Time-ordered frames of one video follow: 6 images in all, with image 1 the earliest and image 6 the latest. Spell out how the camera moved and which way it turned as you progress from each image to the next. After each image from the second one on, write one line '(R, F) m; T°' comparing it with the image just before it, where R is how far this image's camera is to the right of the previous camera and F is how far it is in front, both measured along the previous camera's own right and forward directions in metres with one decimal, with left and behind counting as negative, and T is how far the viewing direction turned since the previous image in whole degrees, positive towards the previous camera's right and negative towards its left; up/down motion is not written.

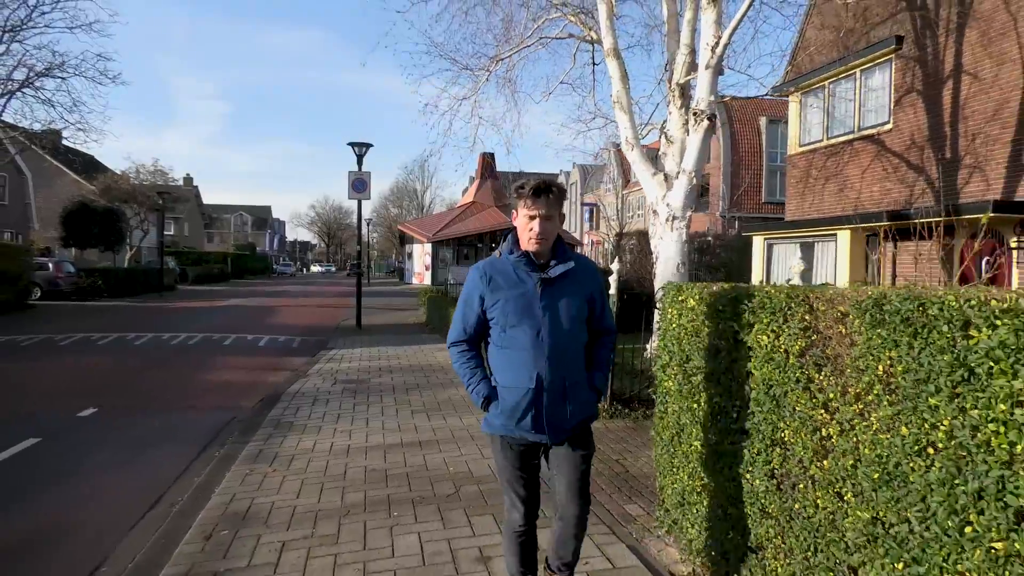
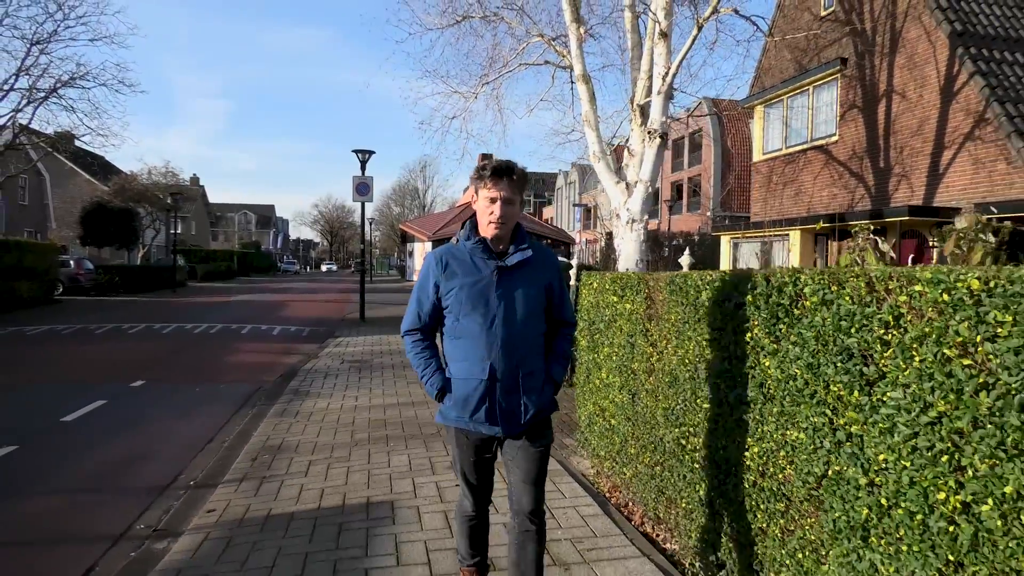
(+0.3, -1.5) m; 0°
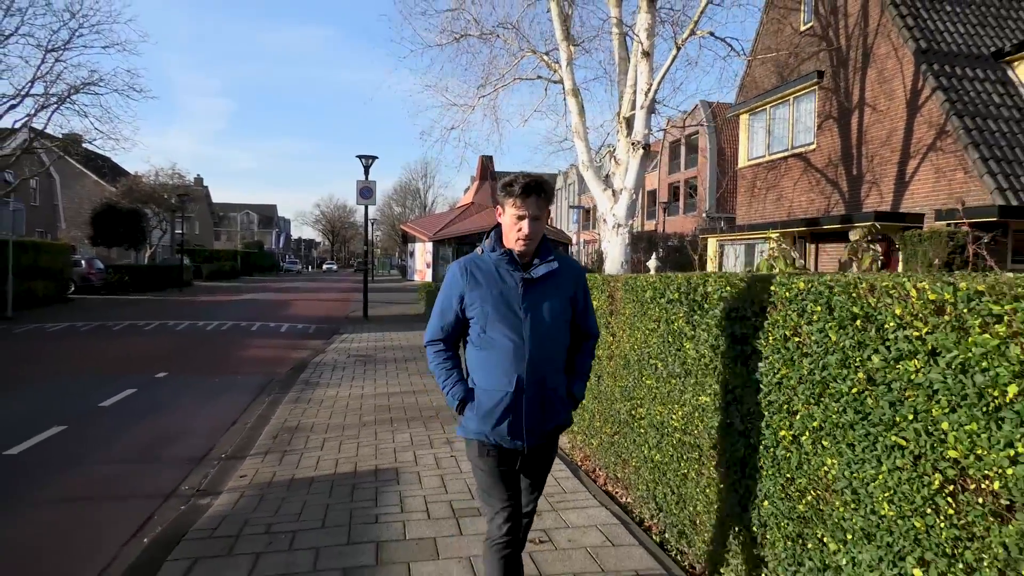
(+0.1, -0.8) m; 0°
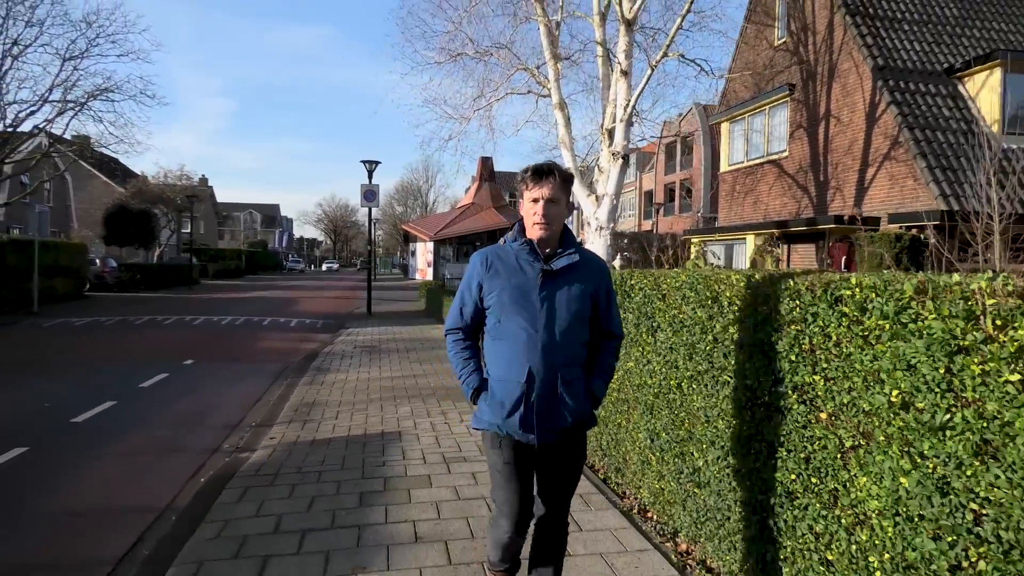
(+0.2, -1.1) m; 0°
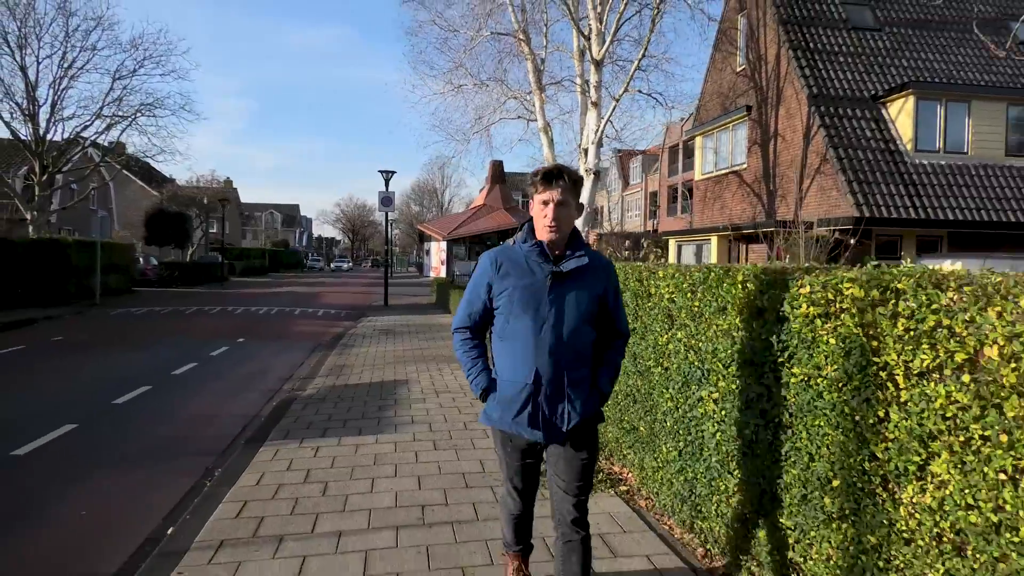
(+0.5, -2.6) m; -1°
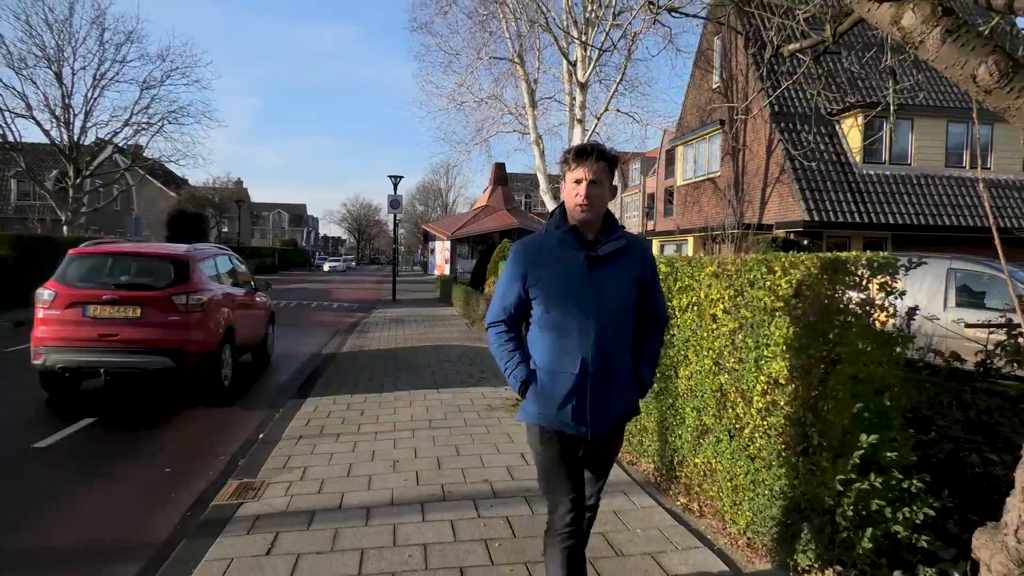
(+0.2, -2.1) m; 0°
